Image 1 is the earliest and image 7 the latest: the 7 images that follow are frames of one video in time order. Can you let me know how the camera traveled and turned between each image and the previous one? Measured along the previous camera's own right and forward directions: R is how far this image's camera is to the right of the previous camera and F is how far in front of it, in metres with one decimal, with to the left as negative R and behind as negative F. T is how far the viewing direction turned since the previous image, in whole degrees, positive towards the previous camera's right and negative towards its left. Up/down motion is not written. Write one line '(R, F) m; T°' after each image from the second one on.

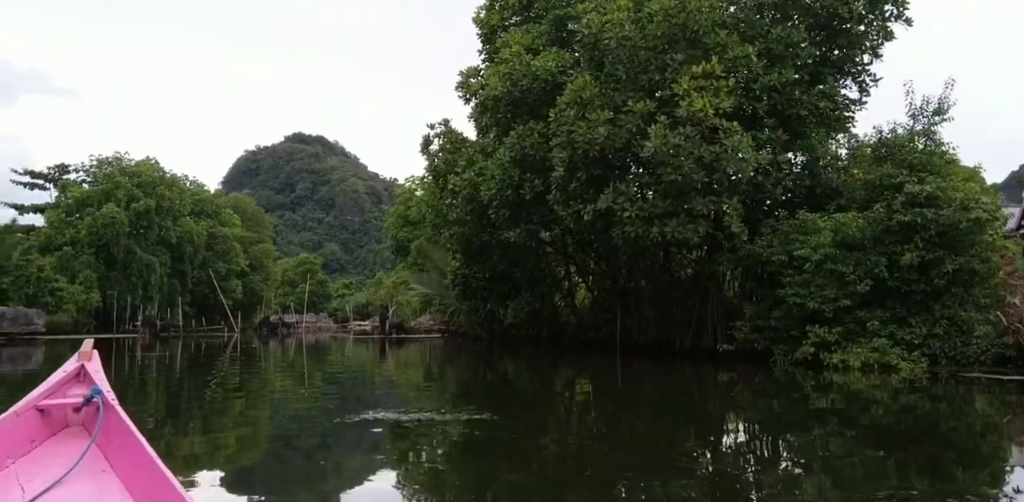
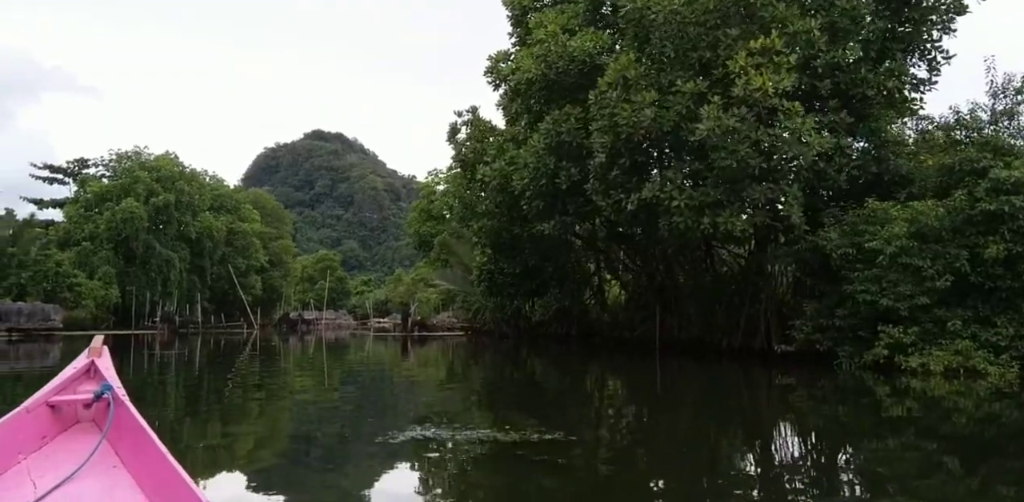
(-0.3, +0.8) m; -1°
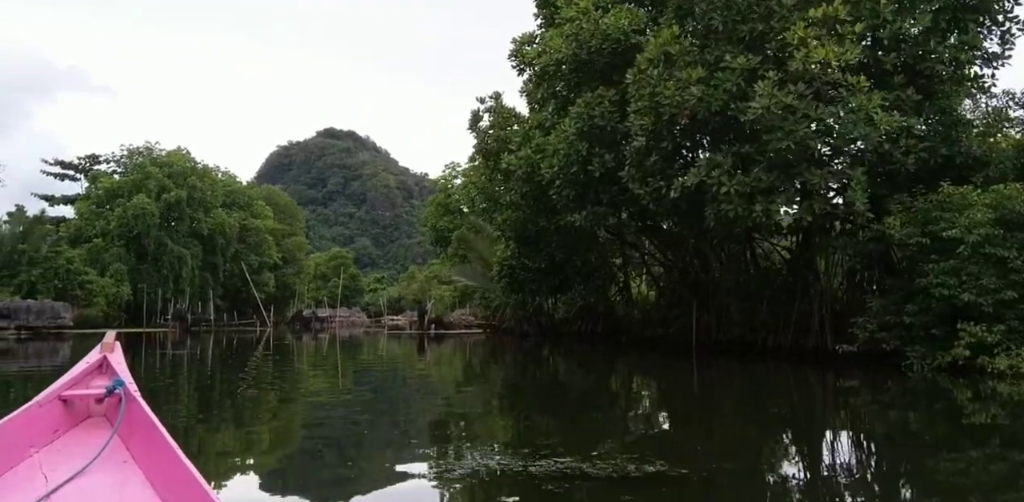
(-0.2, +0.8) m; -1°
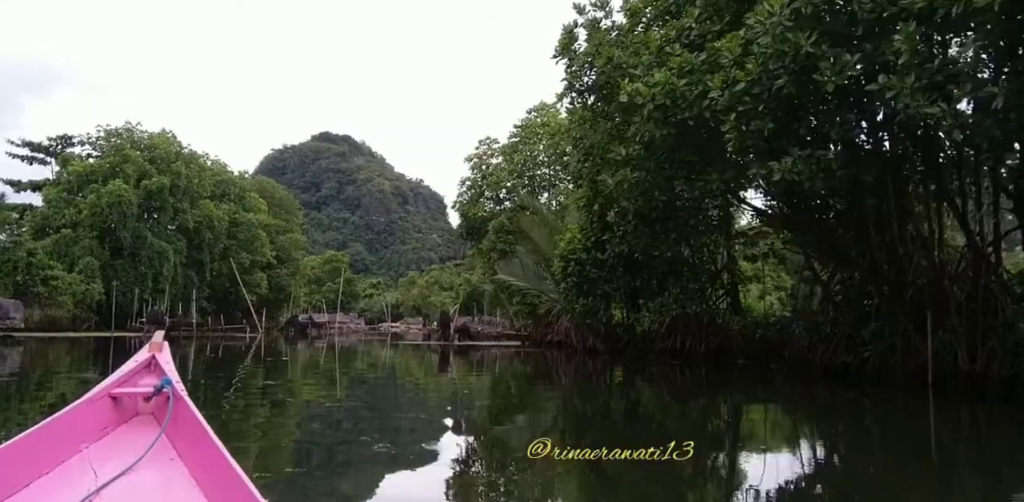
(-1.4, +4.7) m; 0°
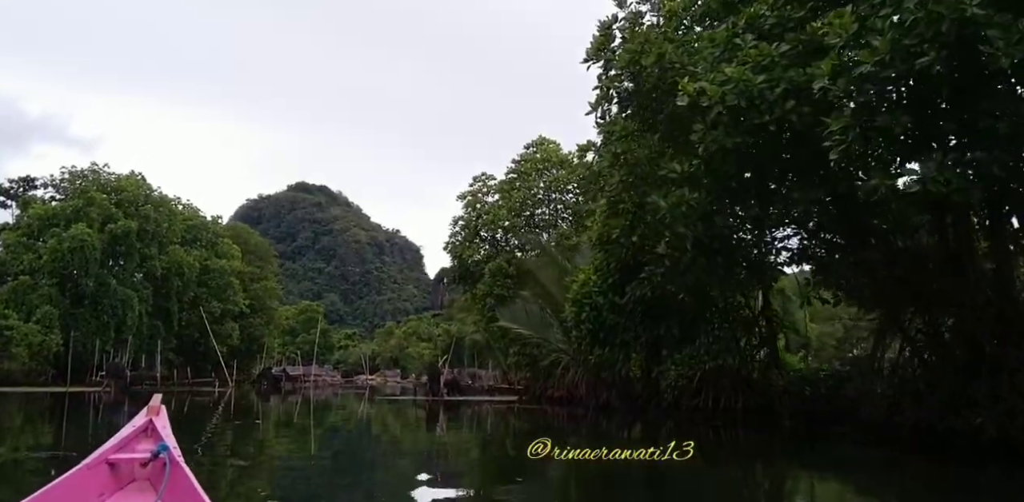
(-0.5, +1.8) m; +2°
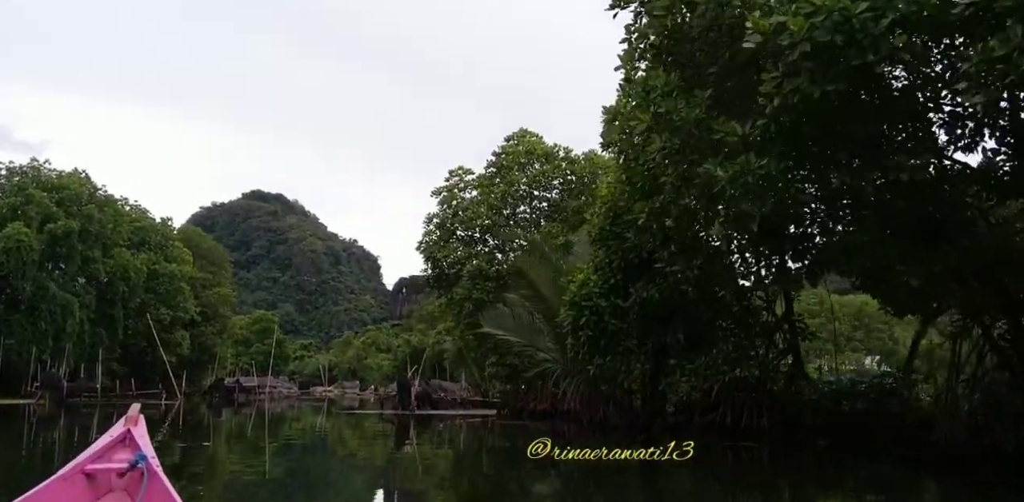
(-0.5, +1.6) m; +3°
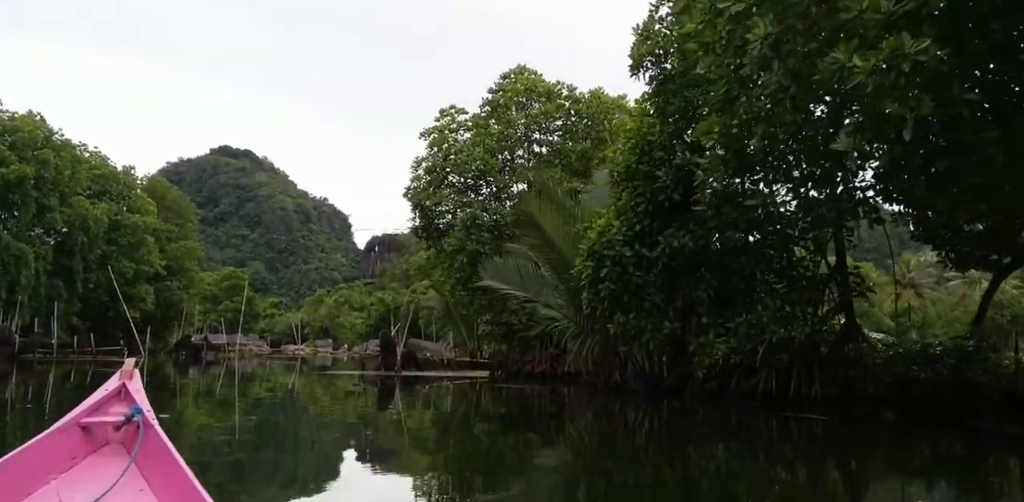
(-0.5, +1.6) m; +2°
